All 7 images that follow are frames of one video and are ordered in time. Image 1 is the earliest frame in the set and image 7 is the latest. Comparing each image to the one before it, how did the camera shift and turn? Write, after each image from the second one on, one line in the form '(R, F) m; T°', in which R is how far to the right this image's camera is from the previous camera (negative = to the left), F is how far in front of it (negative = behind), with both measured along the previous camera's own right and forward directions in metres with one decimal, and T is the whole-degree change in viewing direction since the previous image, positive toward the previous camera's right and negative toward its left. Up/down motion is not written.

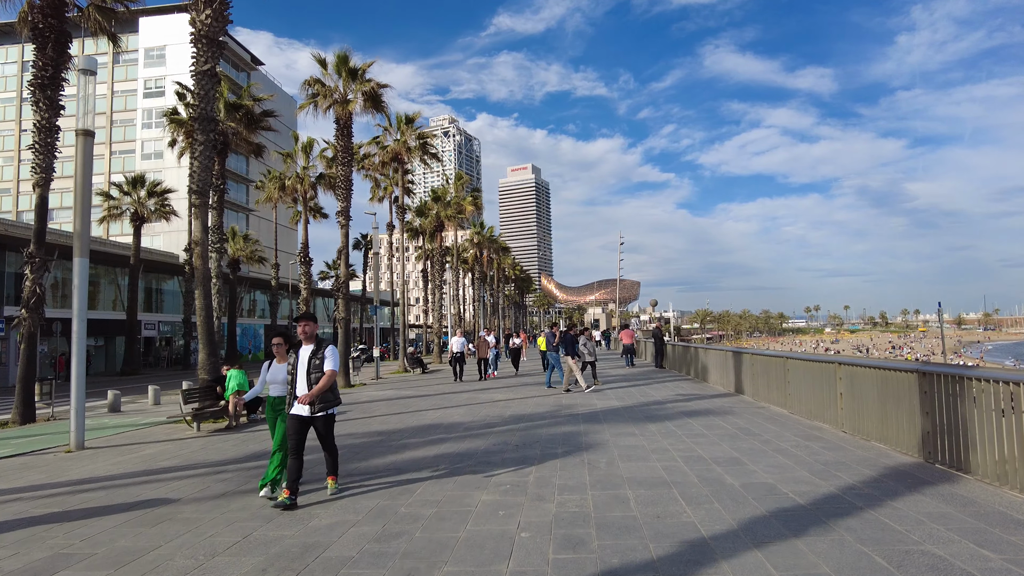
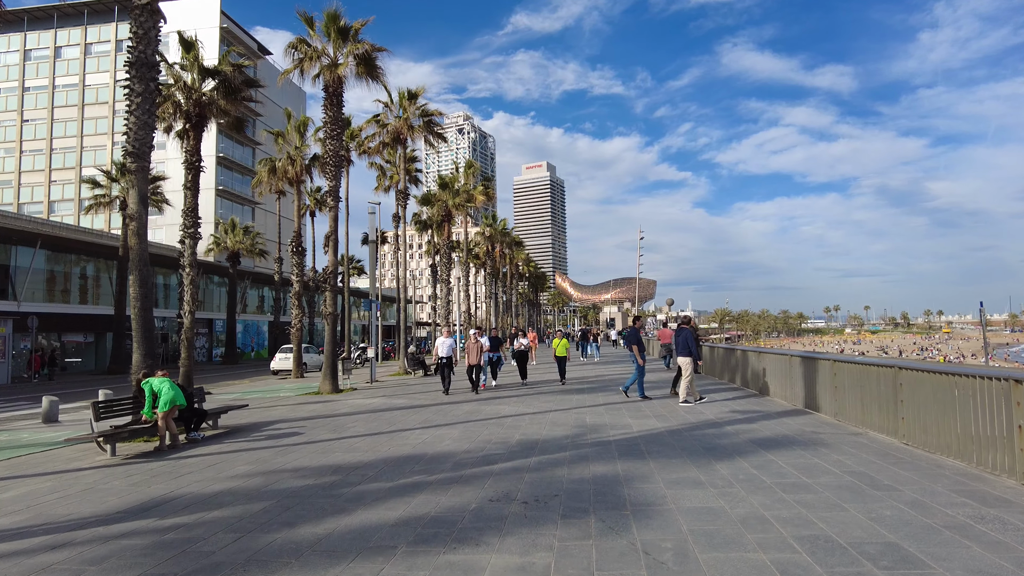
(+0.1, +2.8) m; -1°
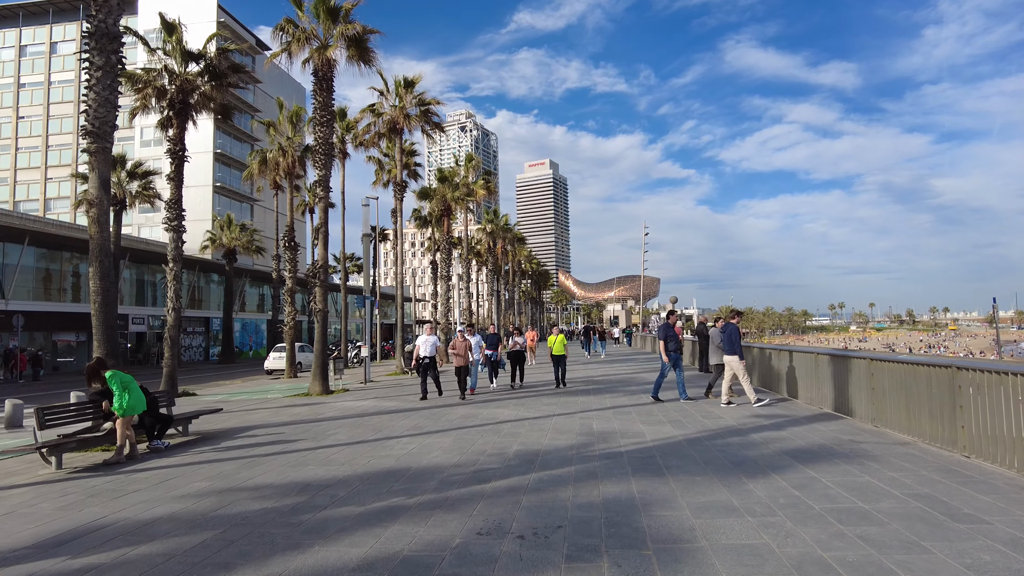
(+0.1, +1.1) m; 0°
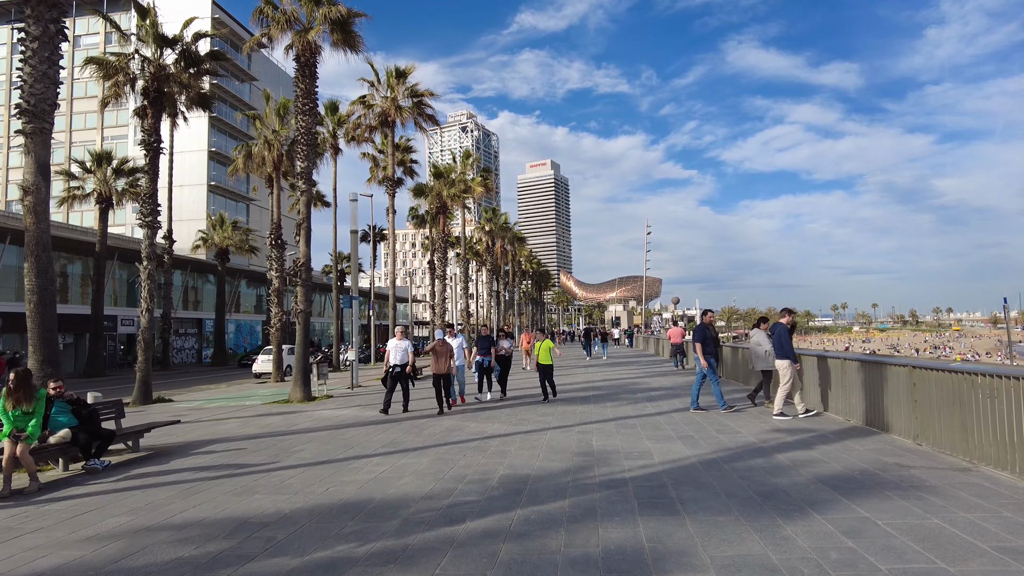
(+0.2, +1.2) m; 0°
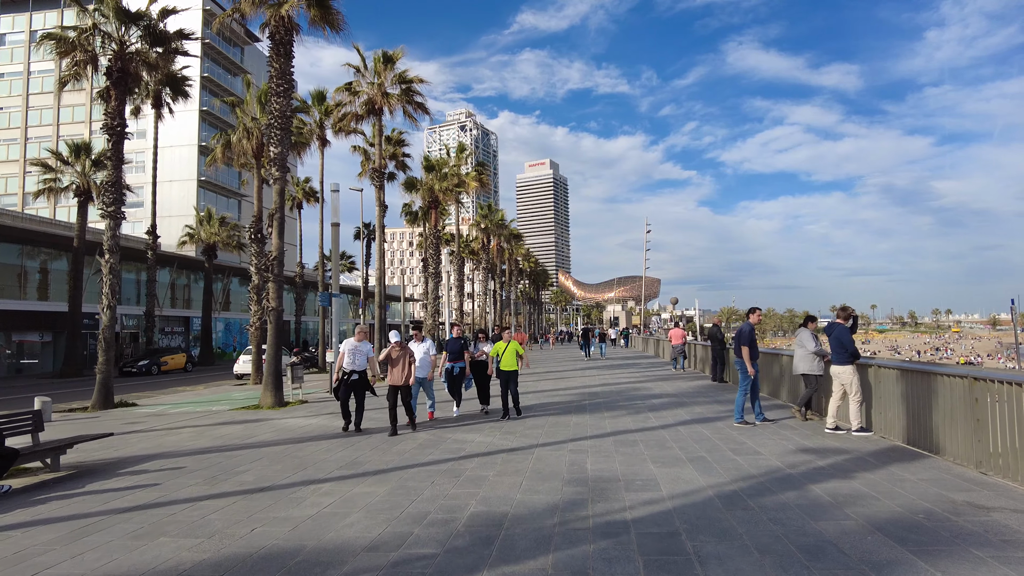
(+0.2, +1.3) m; 0°
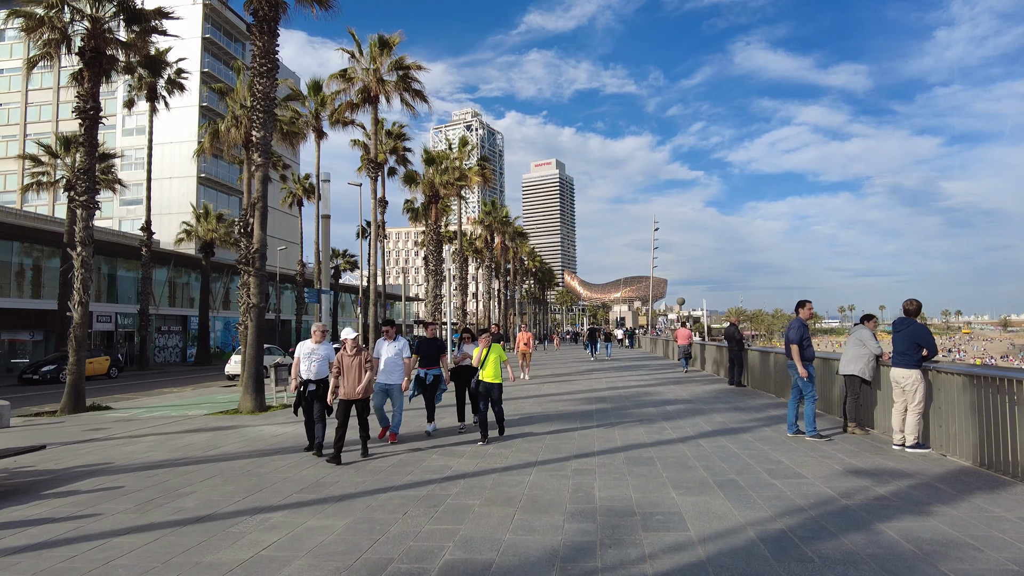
(+0.1, +1.2) m; -1°
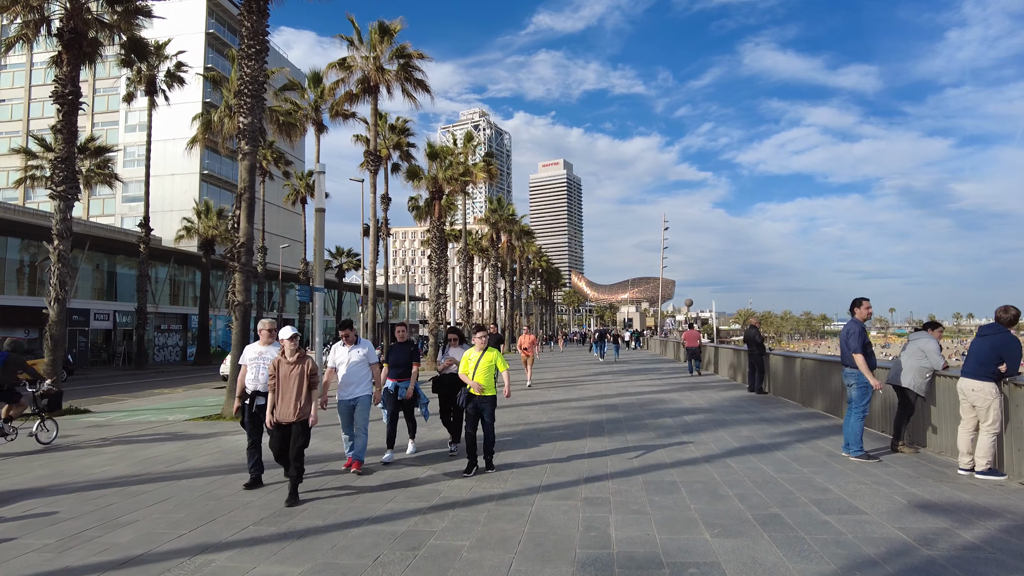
(+0.1, +1.0) m; -1°
